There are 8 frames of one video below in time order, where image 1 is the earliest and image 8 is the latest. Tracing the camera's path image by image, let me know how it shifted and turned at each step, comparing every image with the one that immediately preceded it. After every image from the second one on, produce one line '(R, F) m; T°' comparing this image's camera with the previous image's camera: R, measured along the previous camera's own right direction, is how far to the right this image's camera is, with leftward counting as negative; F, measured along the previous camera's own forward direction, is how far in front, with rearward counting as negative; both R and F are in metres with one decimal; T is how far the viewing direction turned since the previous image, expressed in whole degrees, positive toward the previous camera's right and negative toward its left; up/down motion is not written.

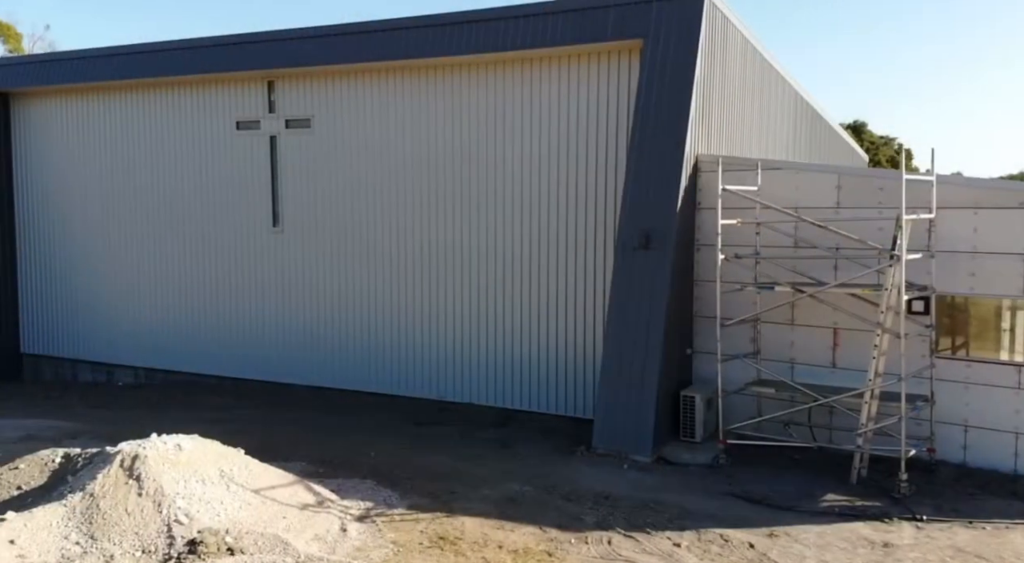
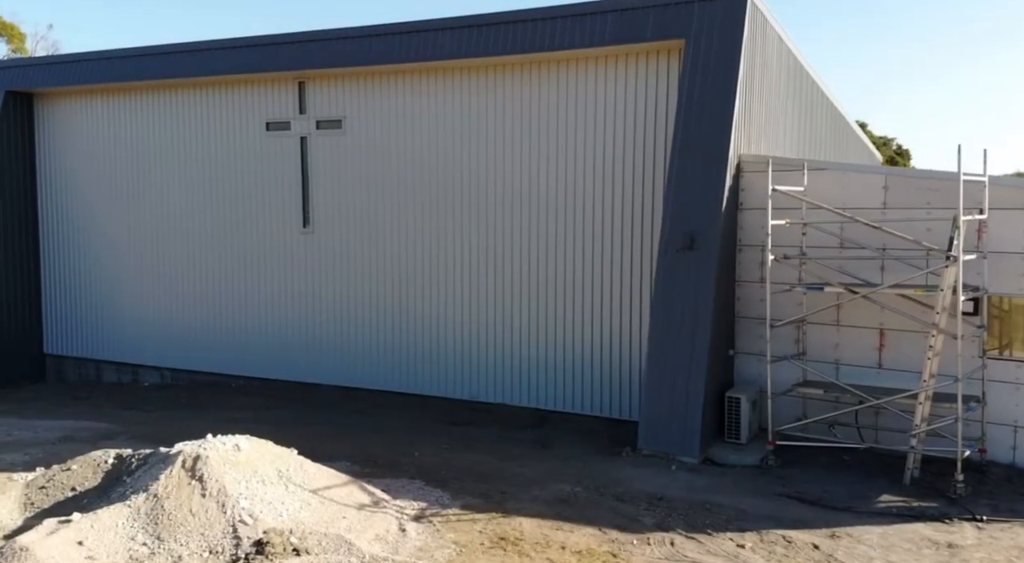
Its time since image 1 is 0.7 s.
(-0.4, 0.0) m; 0°
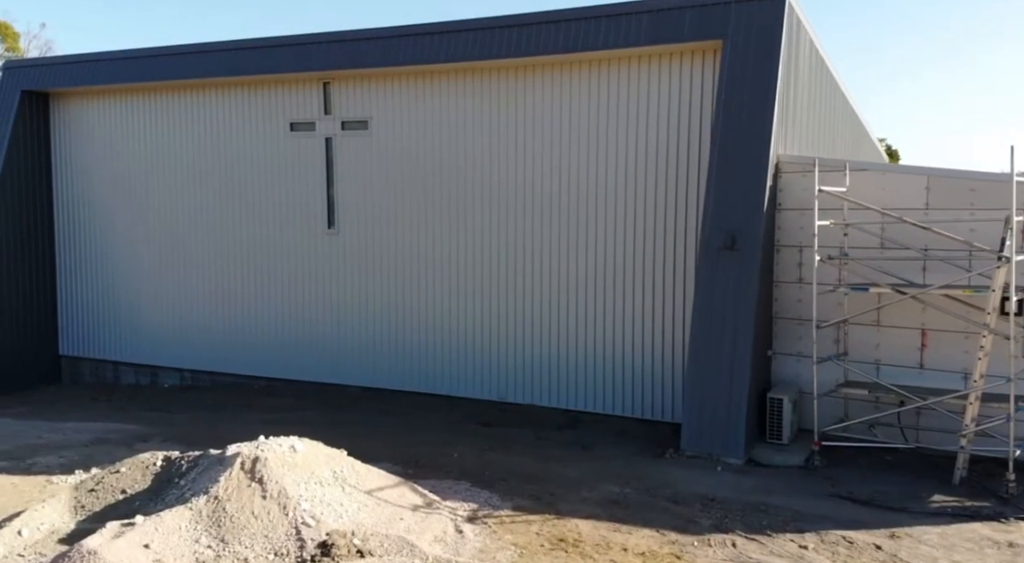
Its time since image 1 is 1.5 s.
(-0.4, 0.0) m; +1°
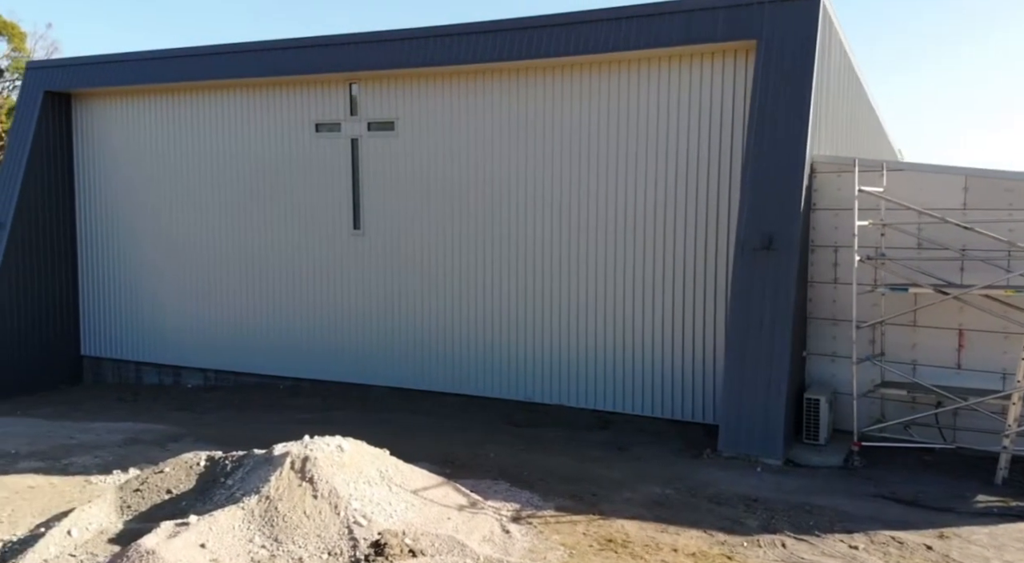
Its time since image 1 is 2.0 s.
(-0.3, 0.0) m; 0°
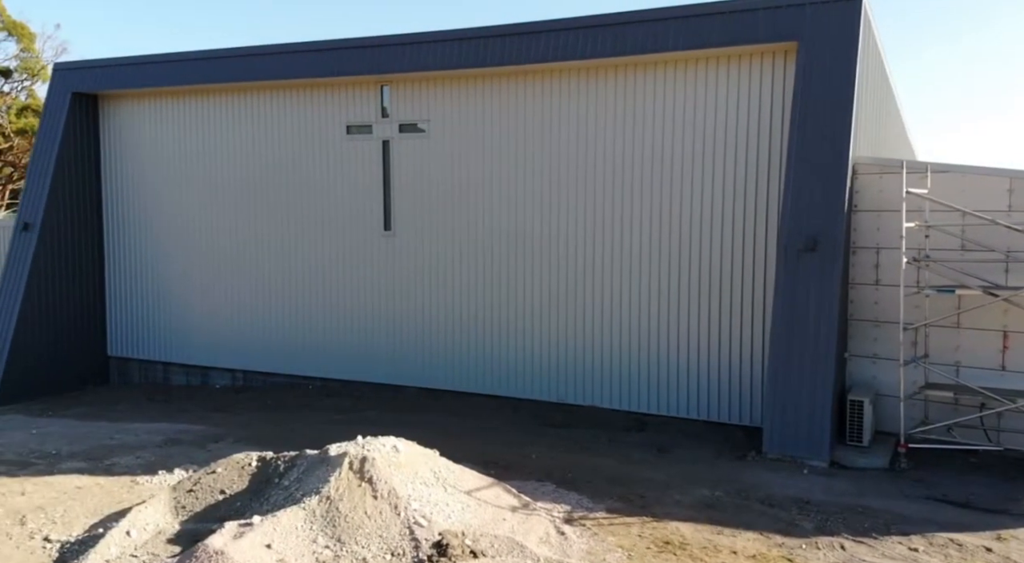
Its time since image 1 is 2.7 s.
(-0.3, 0.0) m; 0°
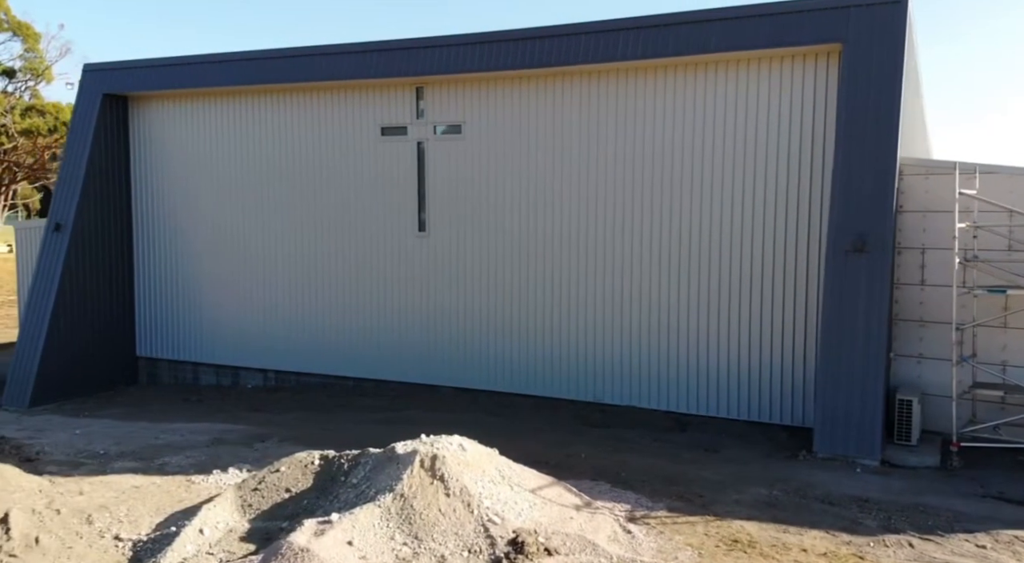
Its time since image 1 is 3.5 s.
(-0.4, 0.0) m; 0°
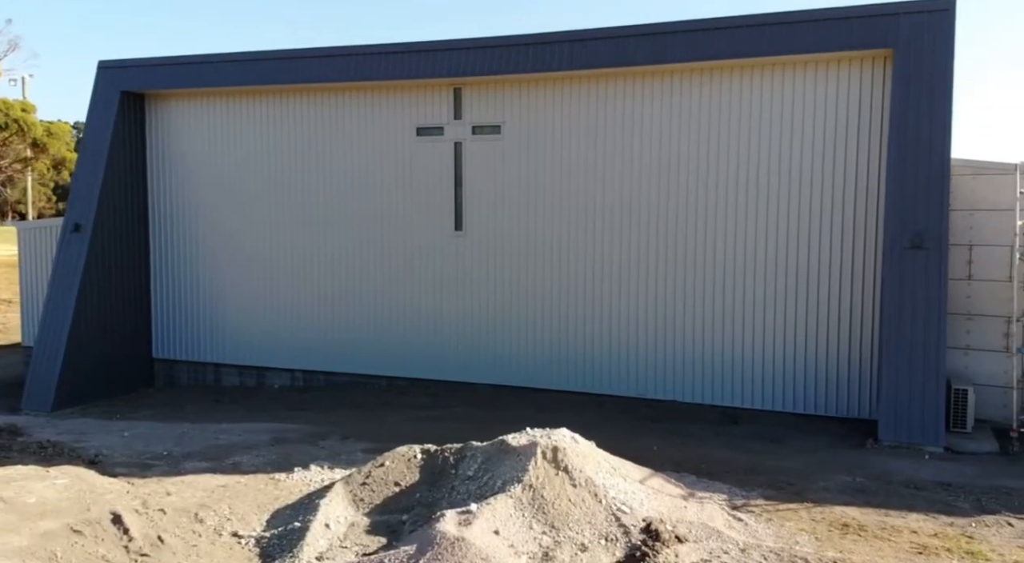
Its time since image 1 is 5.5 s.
(-1.1, -0.1) m; +3°
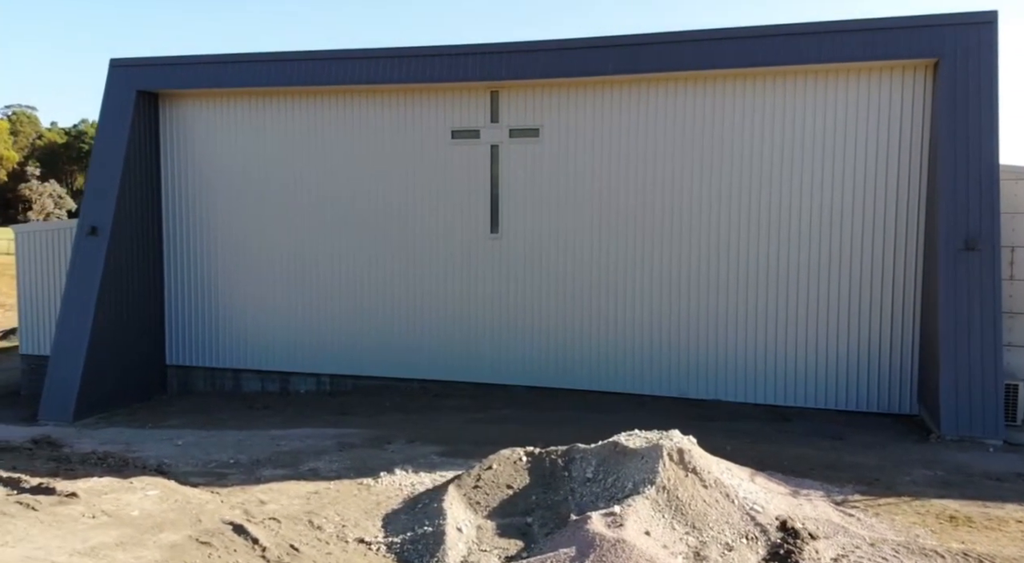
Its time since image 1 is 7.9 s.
(-1.2, 0.0) m; +4°
